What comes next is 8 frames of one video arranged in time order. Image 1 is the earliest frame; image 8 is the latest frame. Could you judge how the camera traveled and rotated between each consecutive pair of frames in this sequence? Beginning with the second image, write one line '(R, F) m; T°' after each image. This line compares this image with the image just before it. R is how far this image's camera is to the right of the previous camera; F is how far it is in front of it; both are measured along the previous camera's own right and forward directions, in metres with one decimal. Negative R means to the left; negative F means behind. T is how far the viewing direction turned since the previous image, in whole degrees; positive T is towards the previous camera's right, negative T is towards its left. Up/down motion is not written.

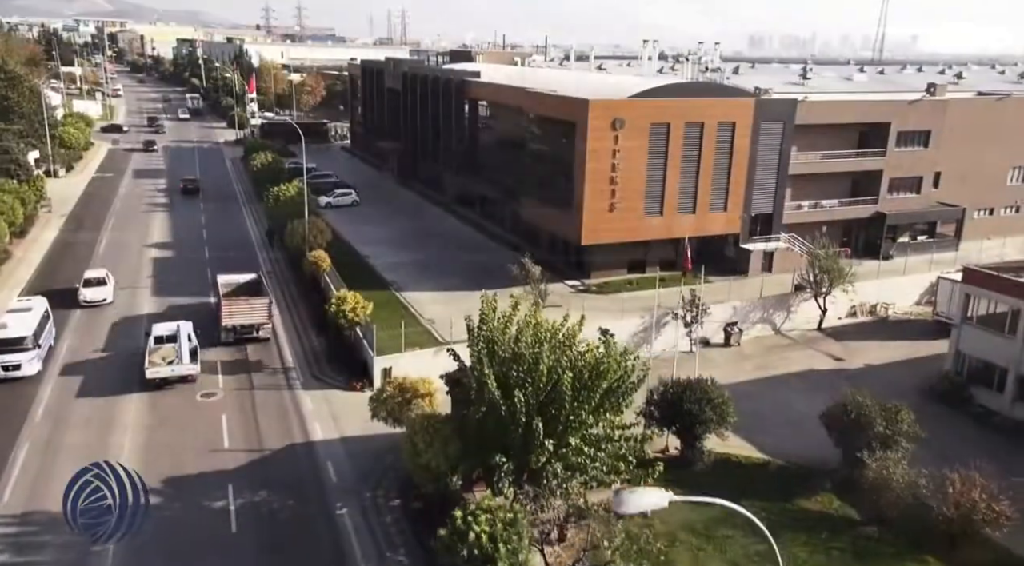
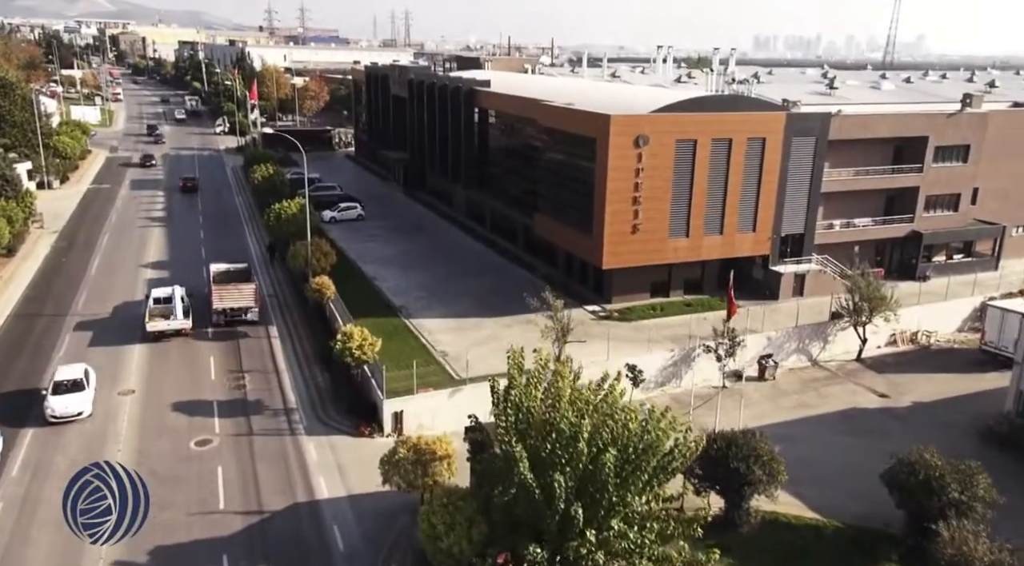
(-0.6, +2.3) m; 0°
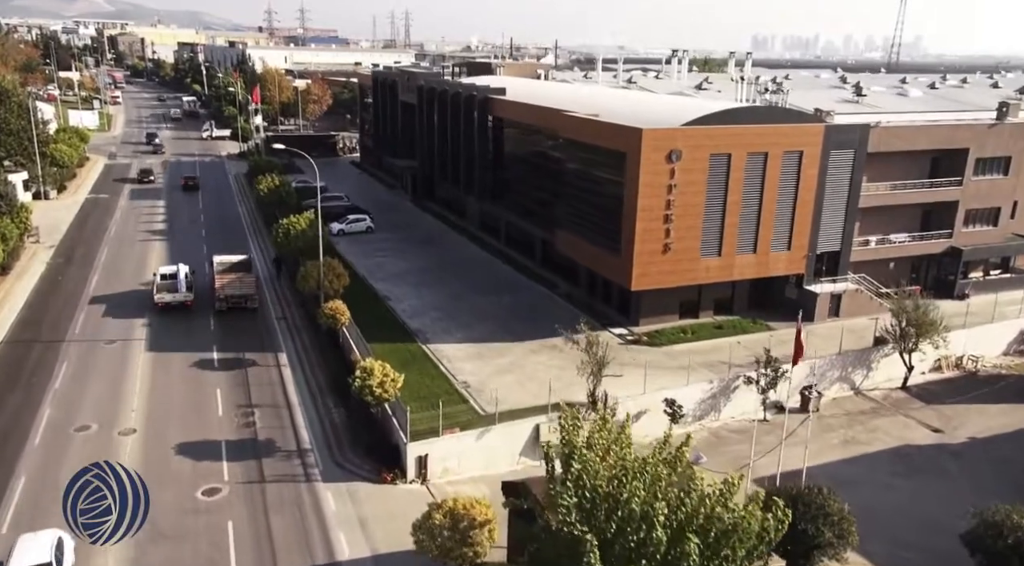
(-0.9, +1.9) m; 0°
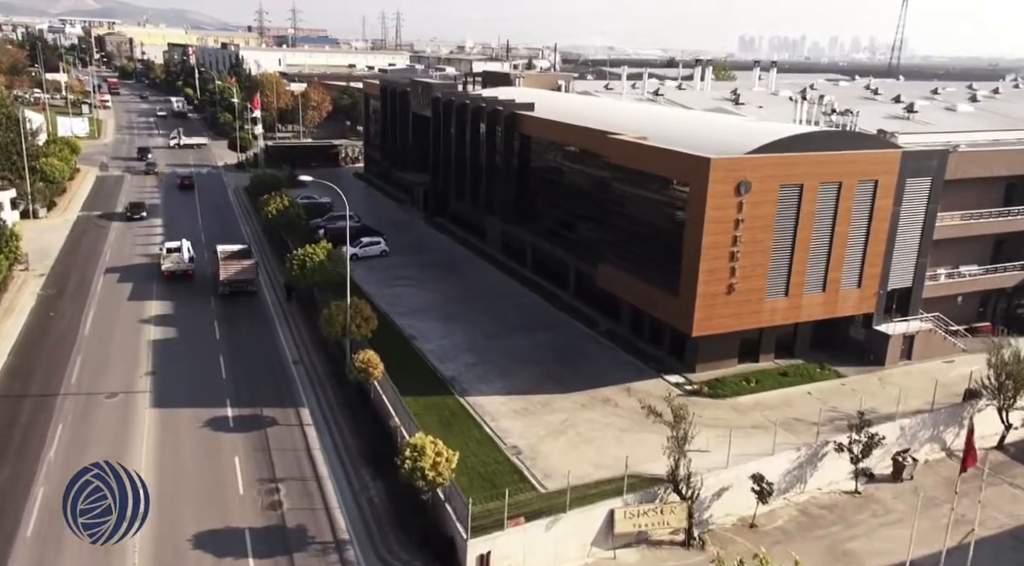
(-2.0, +3.3) m; +1°
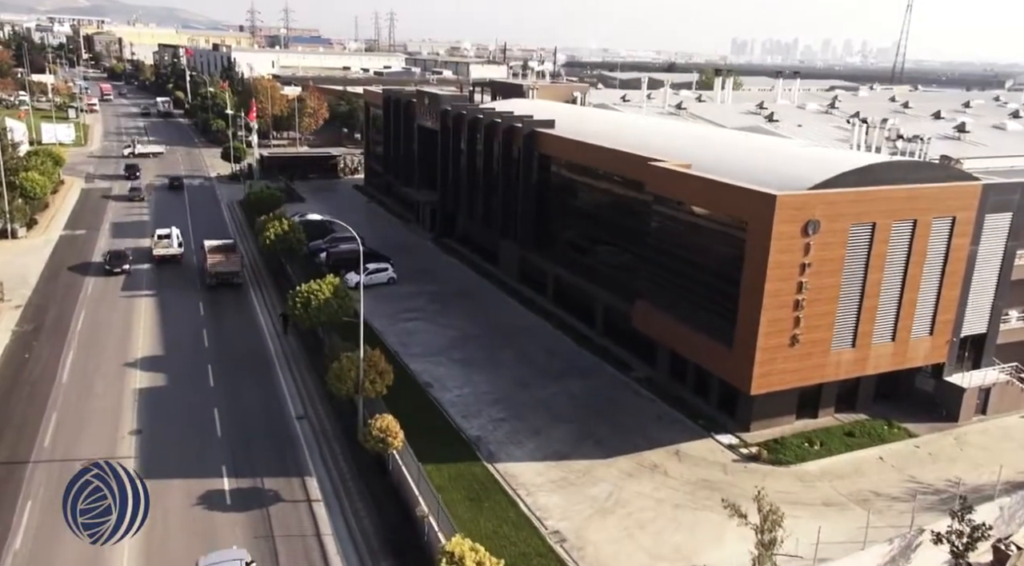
(-1.3, +3.5) m; +1°
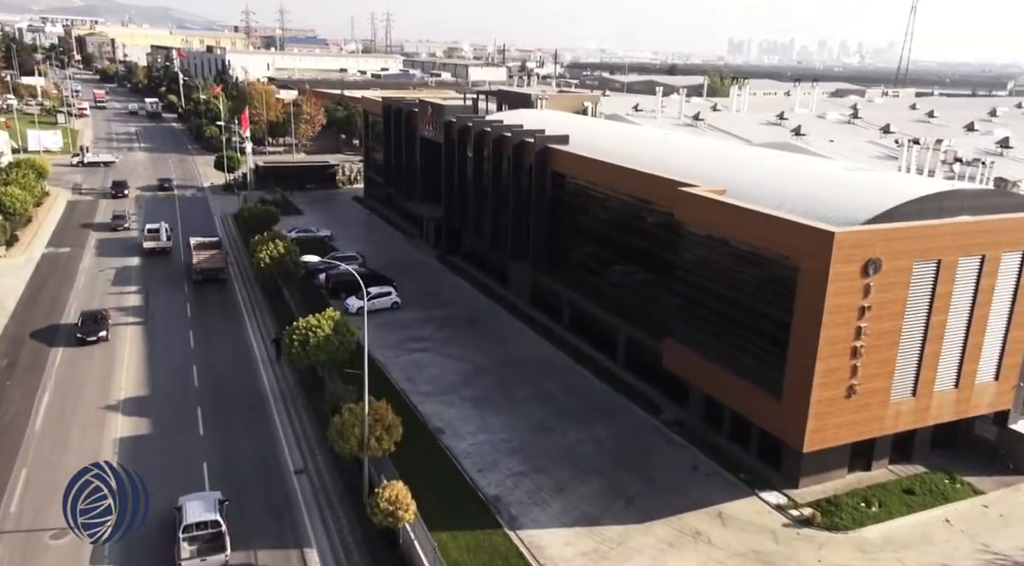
(-0.8, +2.8) m; 0°
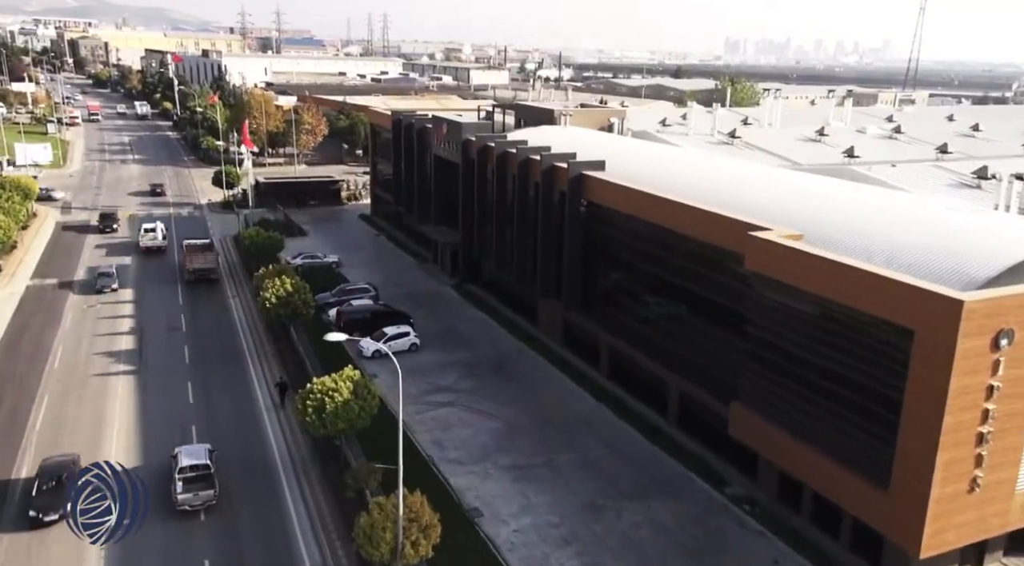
(-1.5, +3.6) m; 0°
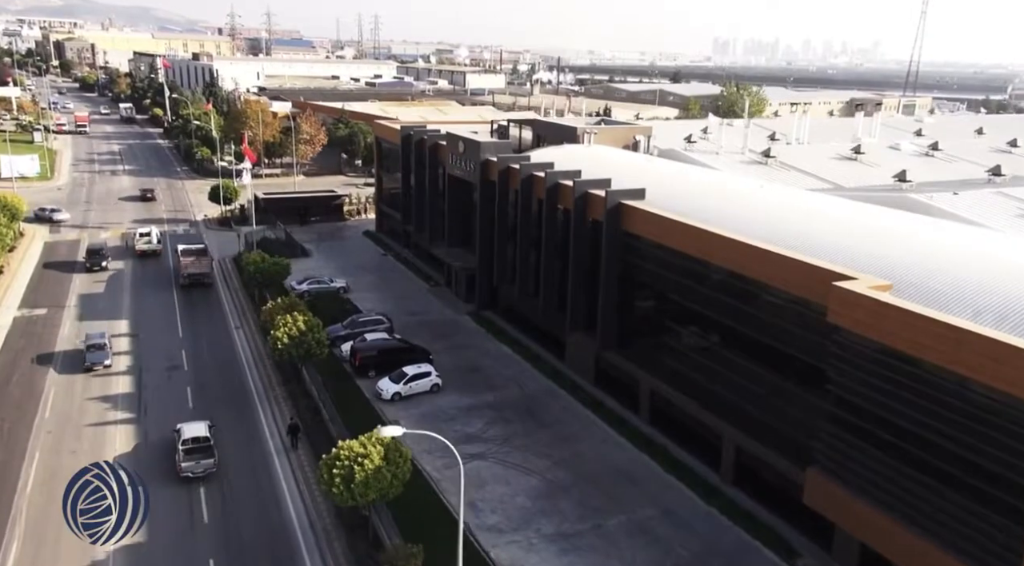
(-1.7, +2.8) m; +1°
